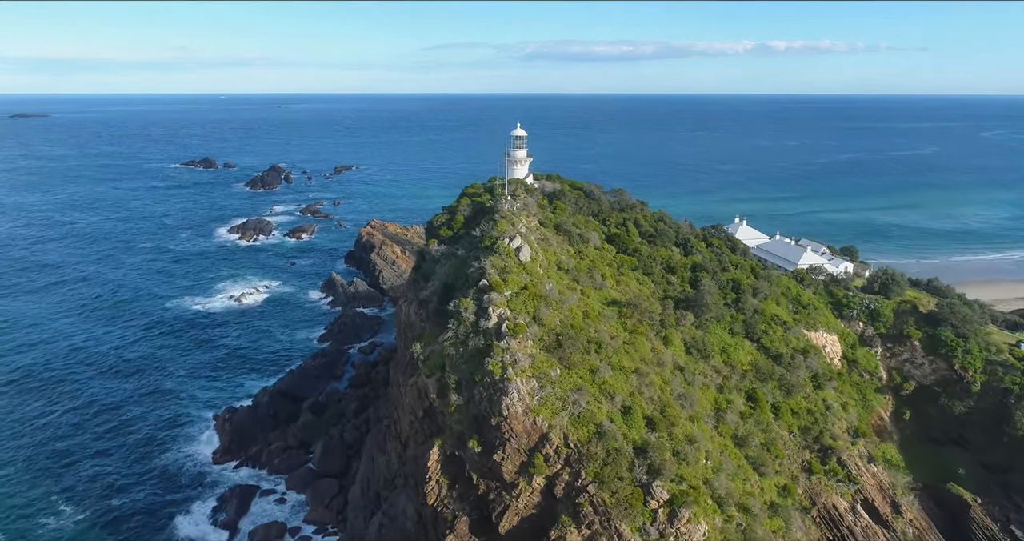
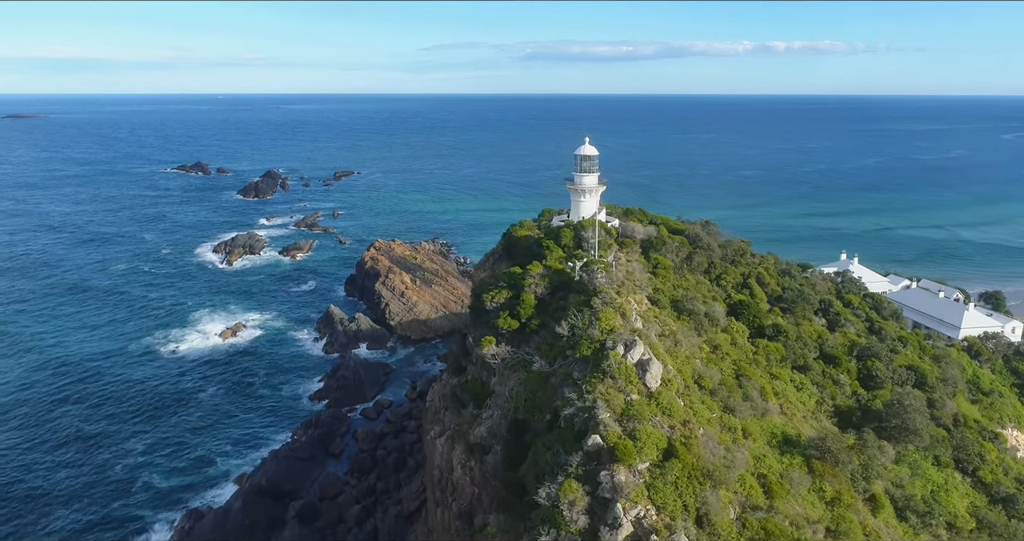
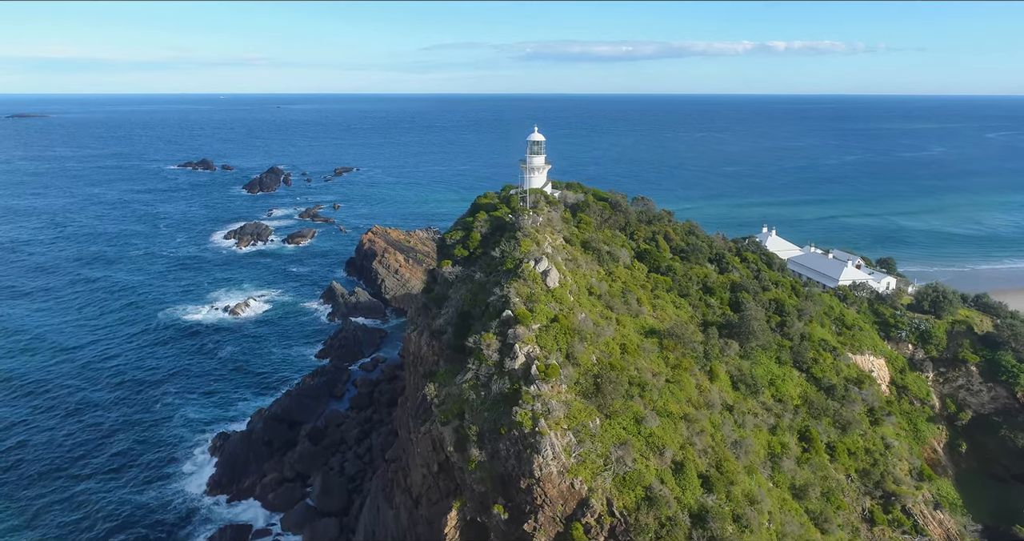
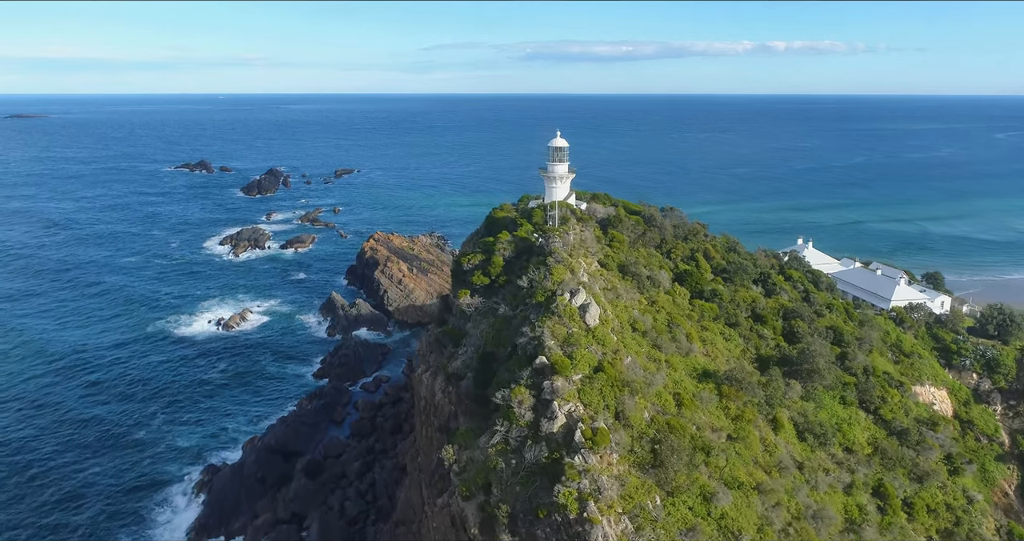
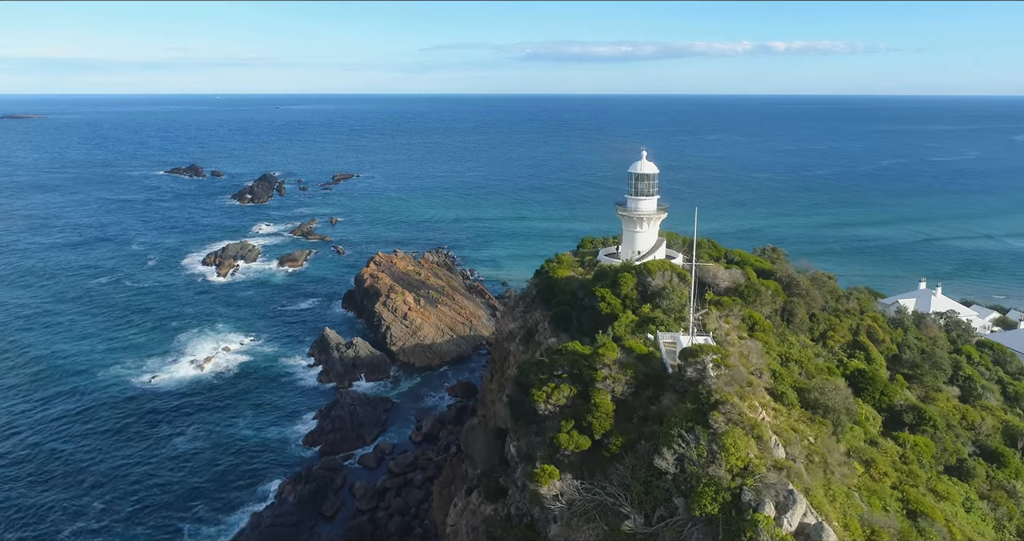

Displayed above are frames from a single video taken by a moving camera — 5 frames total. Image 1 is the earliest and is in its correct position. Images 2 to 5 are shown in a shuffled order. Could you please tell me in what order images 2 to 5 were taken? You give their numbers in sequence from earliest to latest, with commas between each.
3, 4, 2, 5
